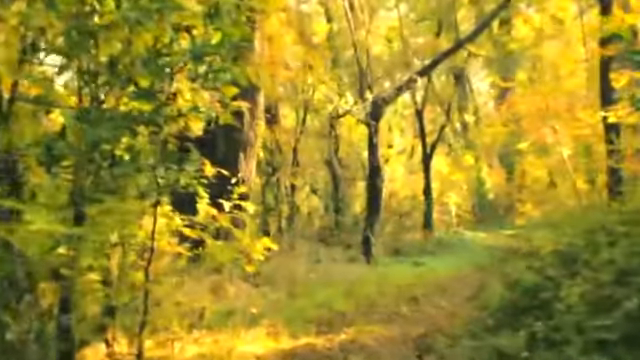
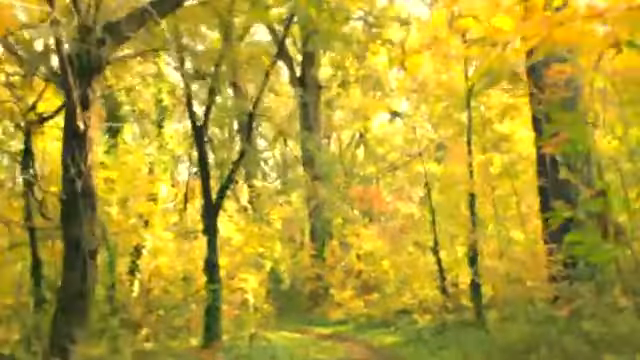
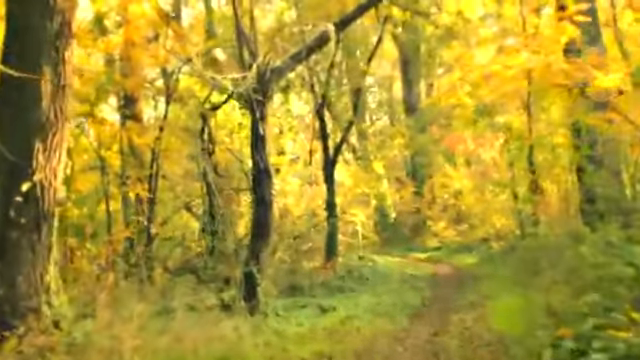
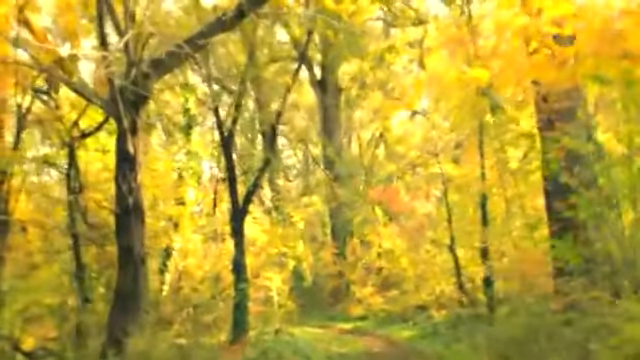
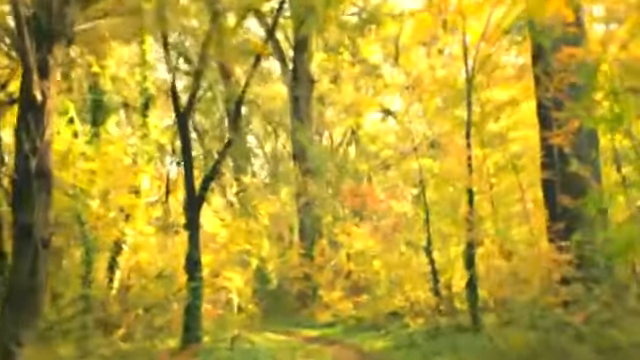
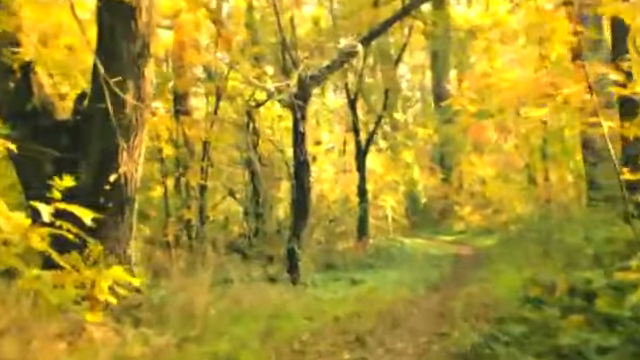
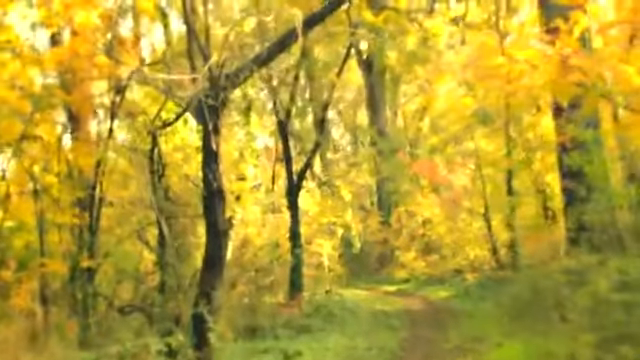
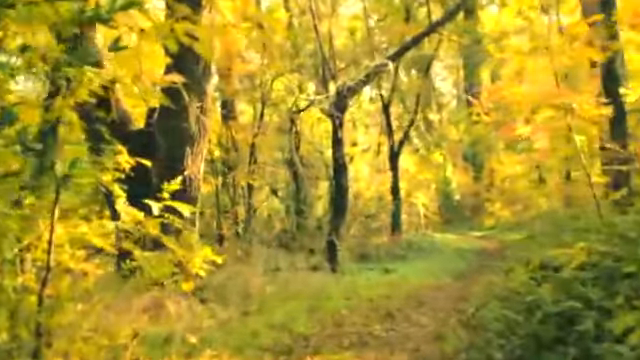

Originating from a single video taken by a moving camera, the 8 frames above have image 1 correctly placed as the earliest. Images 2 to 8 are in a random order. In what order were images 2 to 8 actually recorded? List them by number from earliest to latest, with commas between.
8, 6, 3, 7, 4, 2, 5
